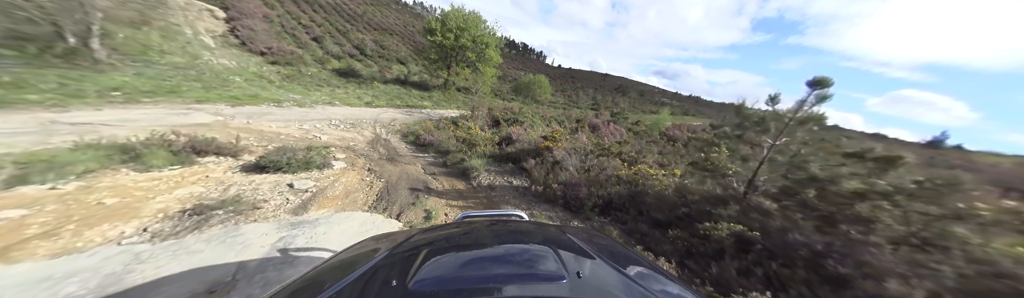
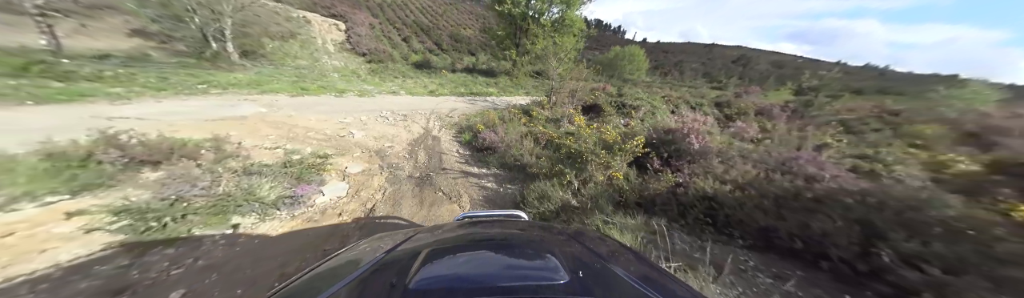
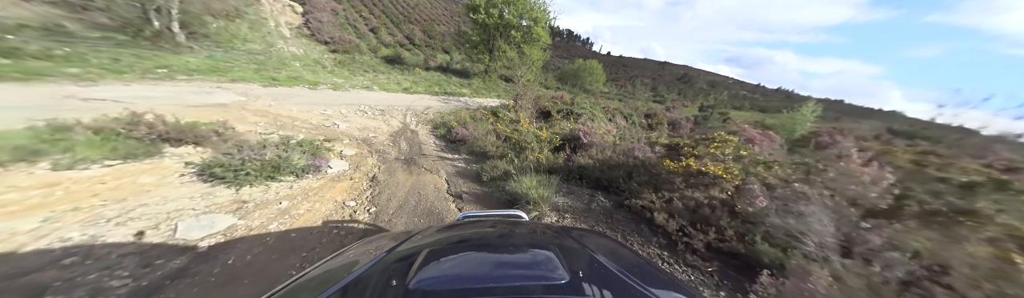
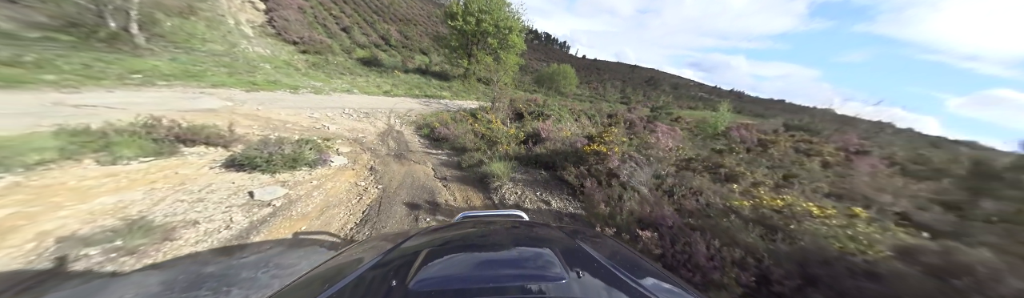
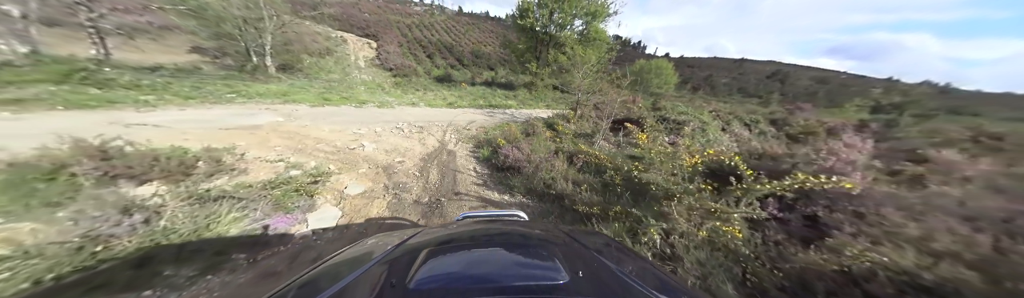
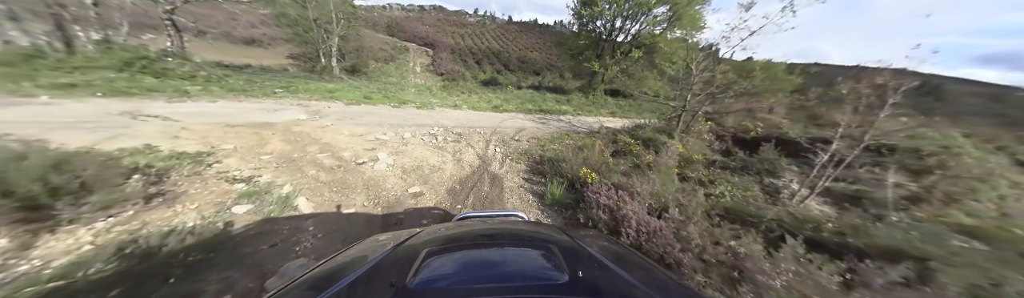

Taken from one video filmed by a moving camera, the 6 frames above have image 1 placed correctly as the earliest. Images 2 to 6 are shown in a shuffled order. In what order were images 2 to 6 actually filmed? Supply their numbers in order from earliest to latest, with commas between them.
4, 3, 2, 5, 6
